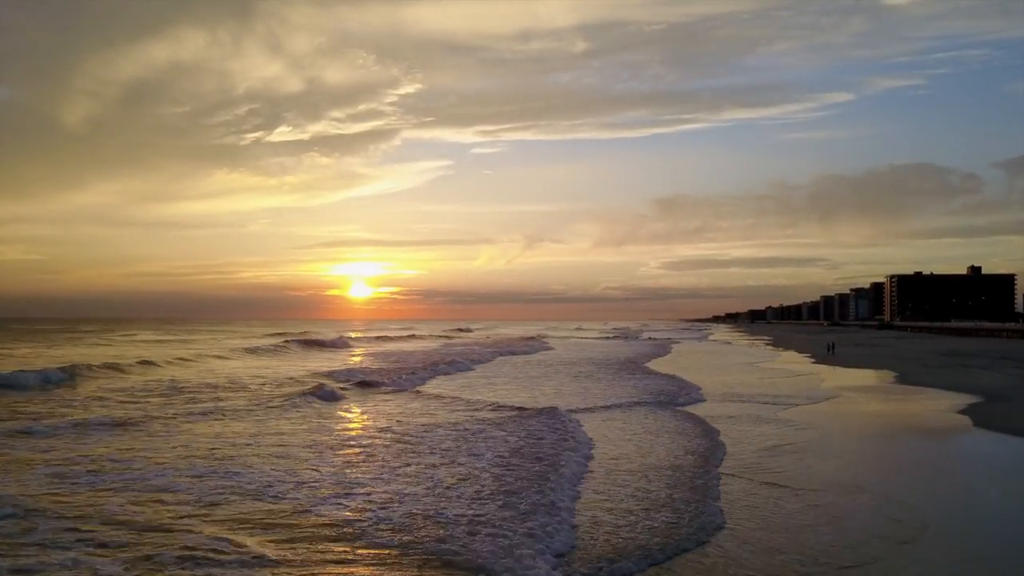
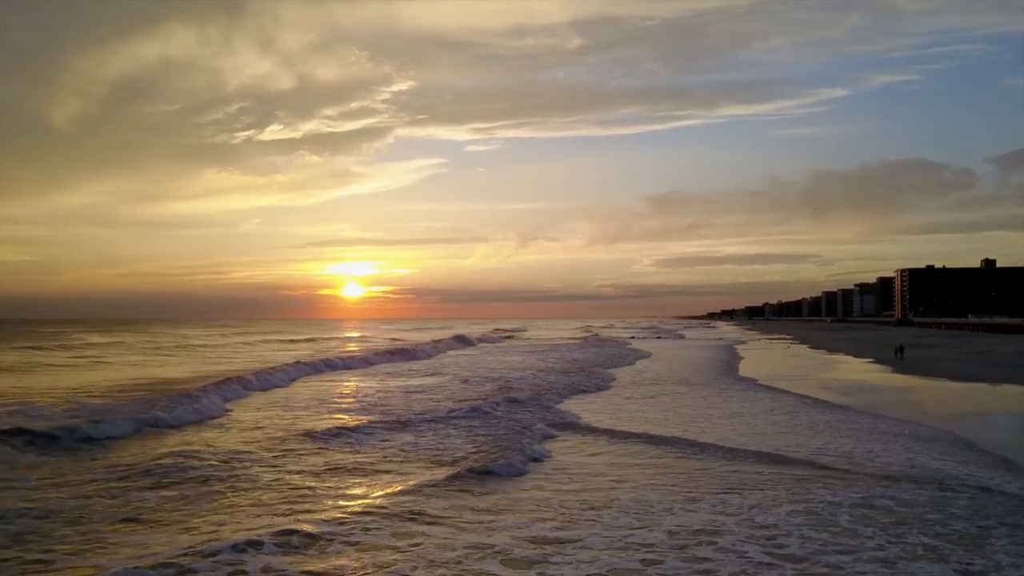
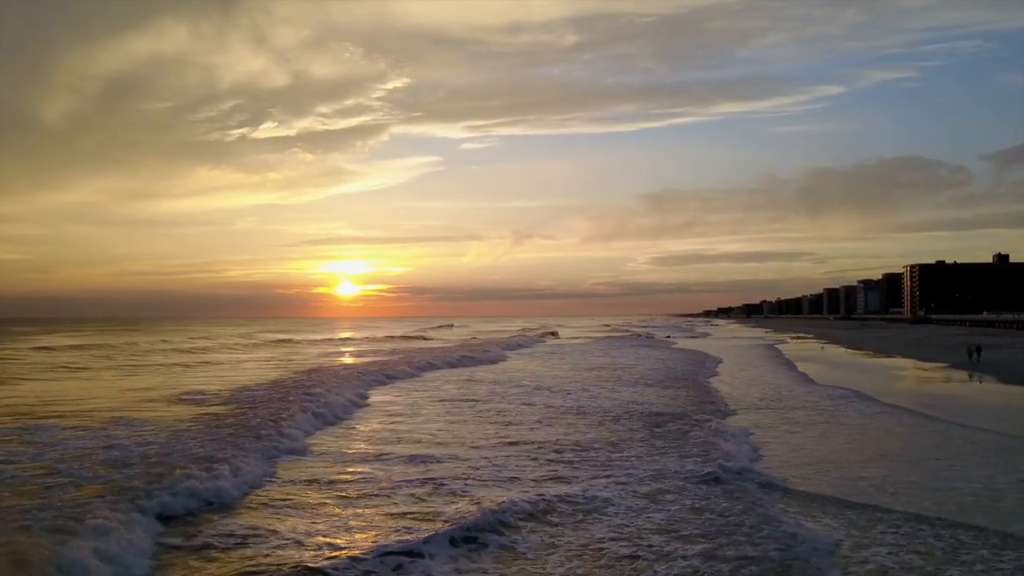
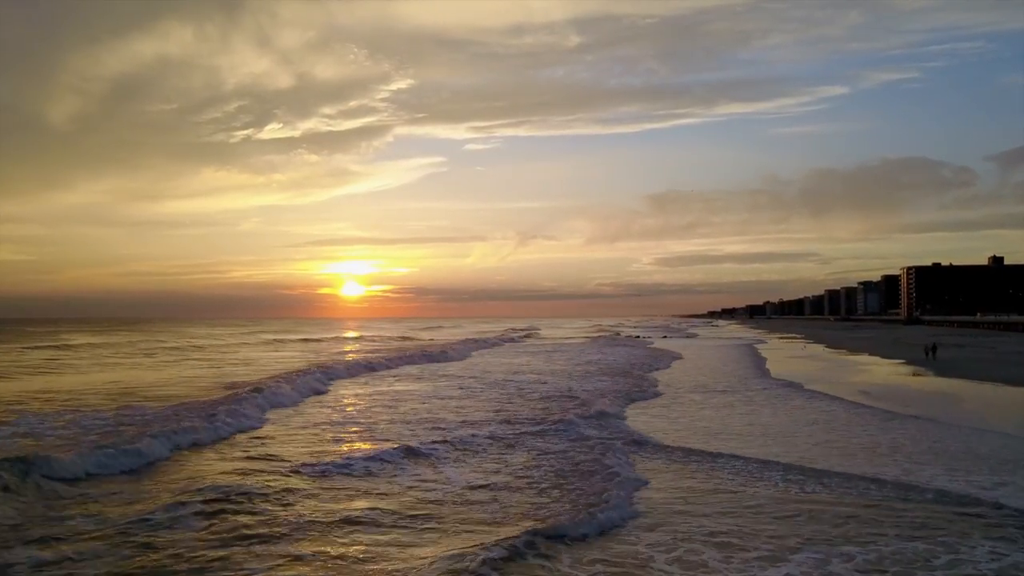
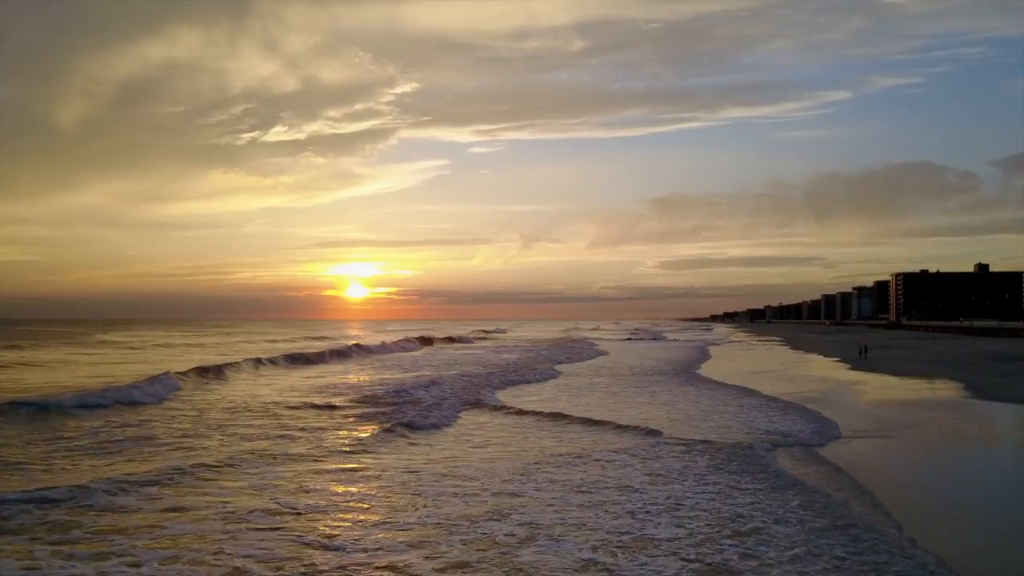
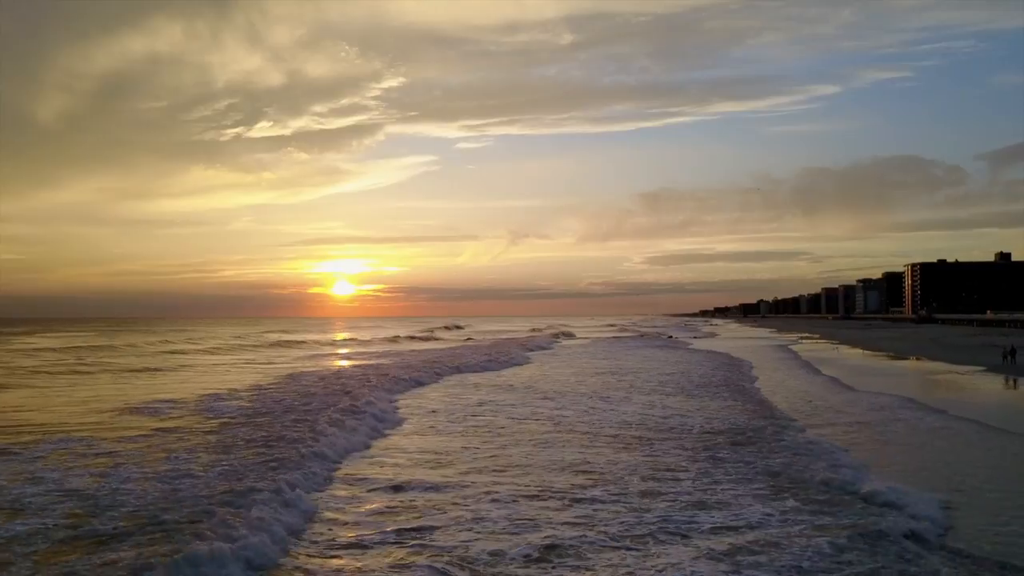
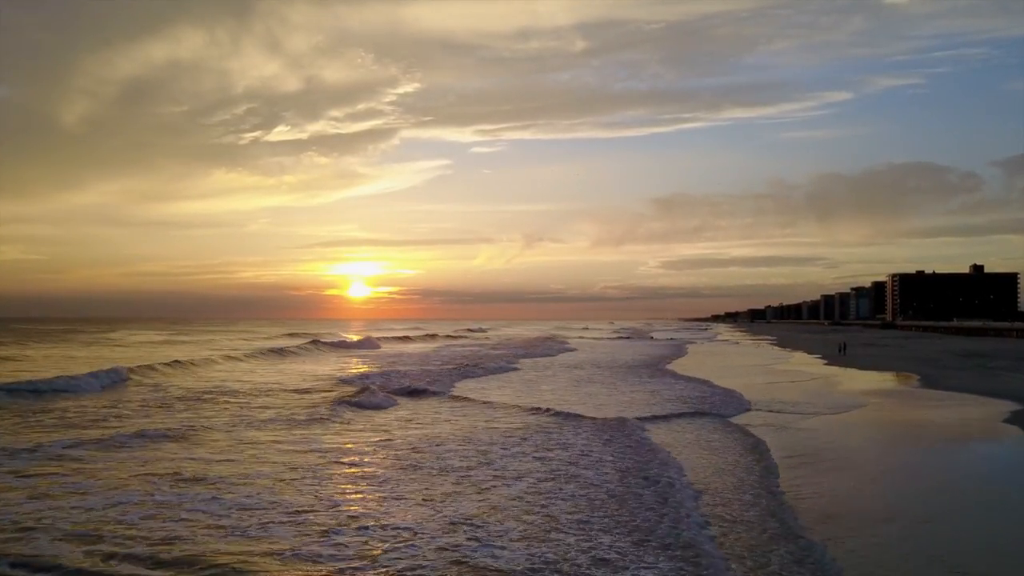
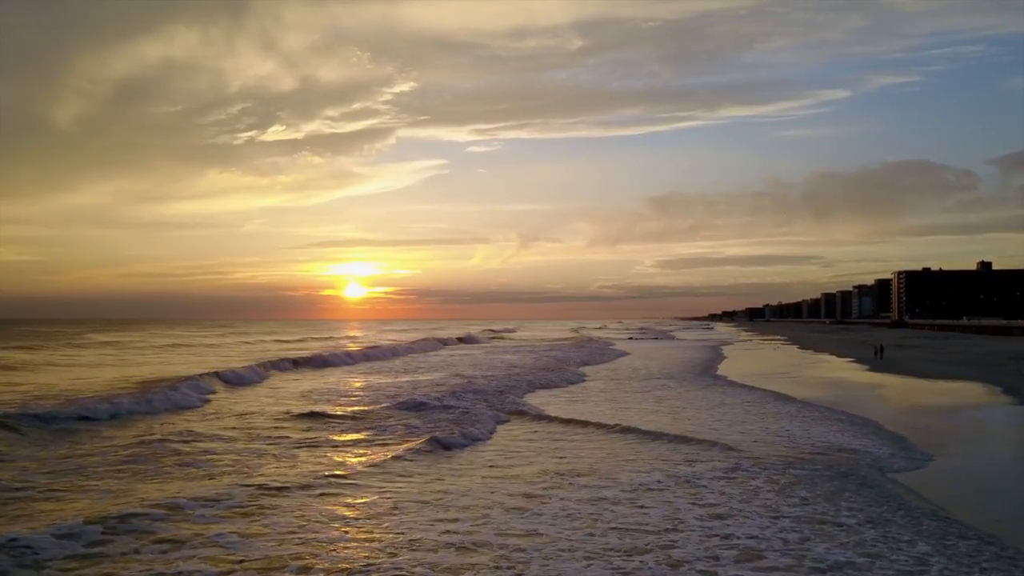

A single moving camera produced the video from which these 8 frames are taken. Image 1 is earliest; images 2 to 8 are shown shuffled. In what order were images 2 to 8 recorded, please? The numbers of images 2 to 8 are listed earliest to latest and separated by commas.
7, 5, 8, 2, 4, 3, 6
